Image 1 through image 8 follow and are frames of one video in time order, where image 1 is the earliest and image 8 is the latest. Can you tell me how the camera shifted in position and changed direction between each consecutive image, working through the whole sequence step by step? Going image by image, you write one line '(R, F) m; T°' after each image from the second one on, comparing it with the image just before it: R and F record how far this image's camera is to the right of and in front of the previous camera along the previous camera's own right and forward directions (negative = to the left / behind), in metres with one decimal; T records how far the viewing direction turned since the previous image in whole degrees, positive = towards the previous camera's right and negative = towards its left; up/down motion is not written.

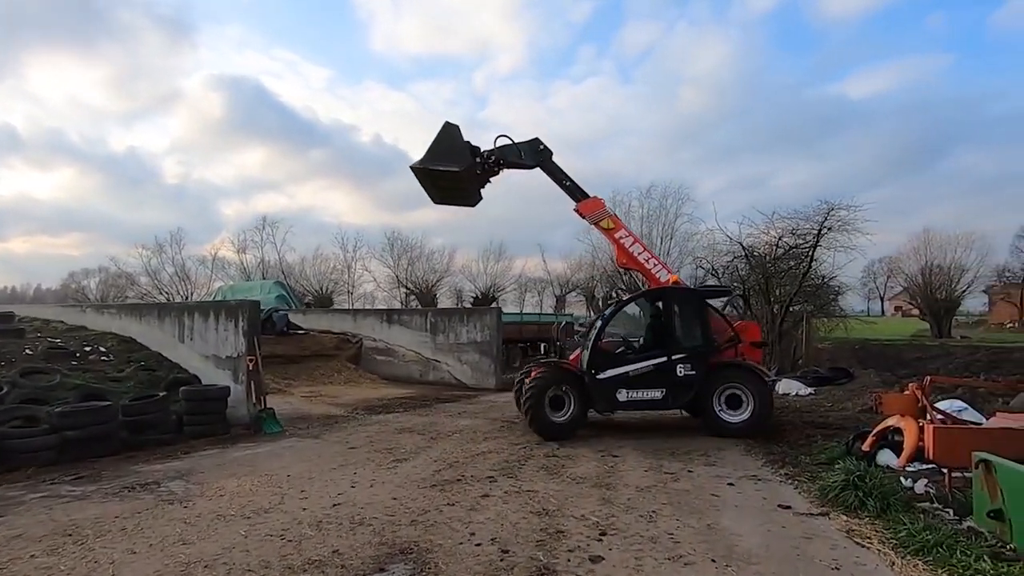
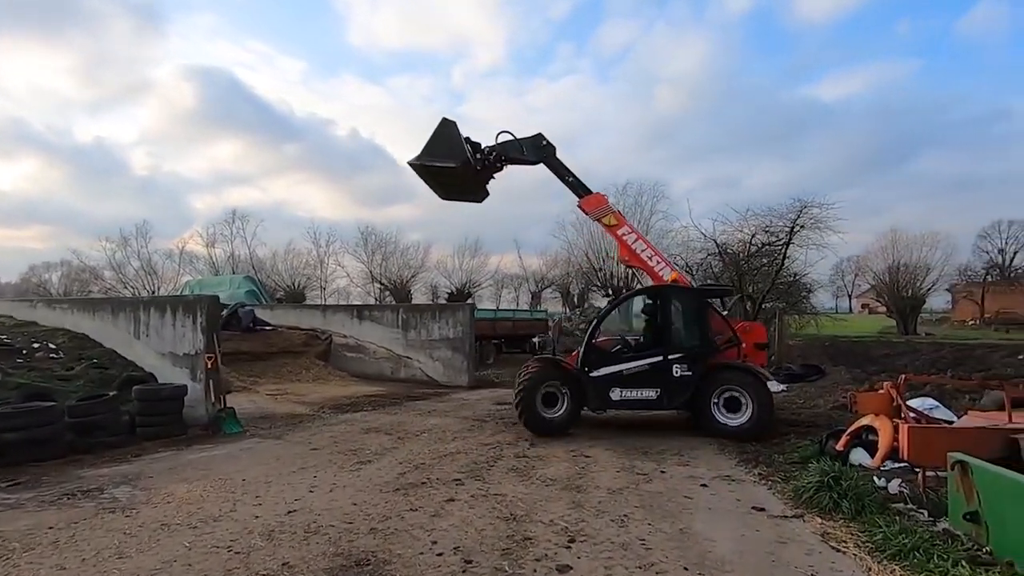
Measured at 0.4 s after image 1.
(+0.1, +0.2) m; +2°
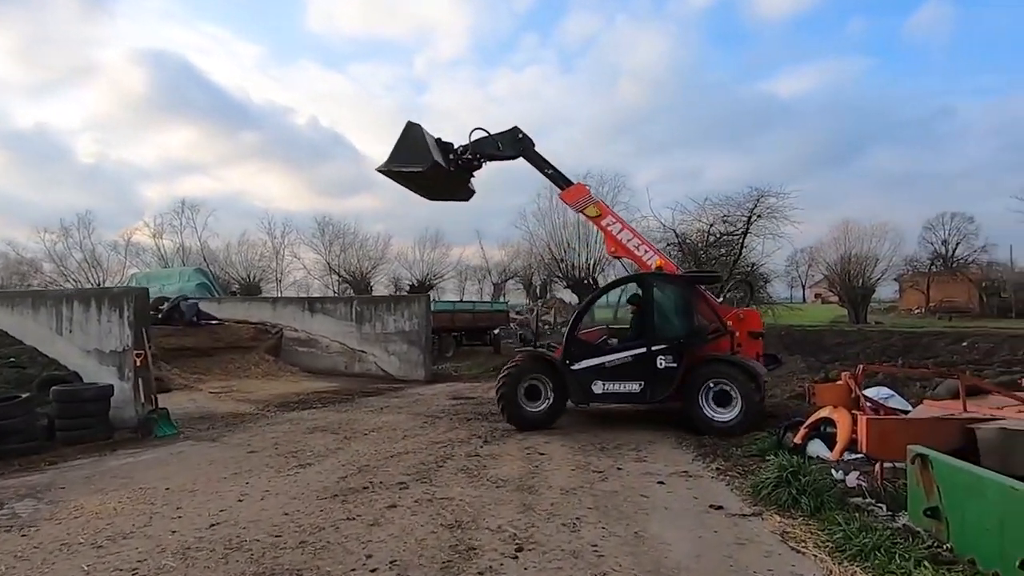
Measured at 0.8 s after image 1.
(+0.2, +0.3) m; +4°
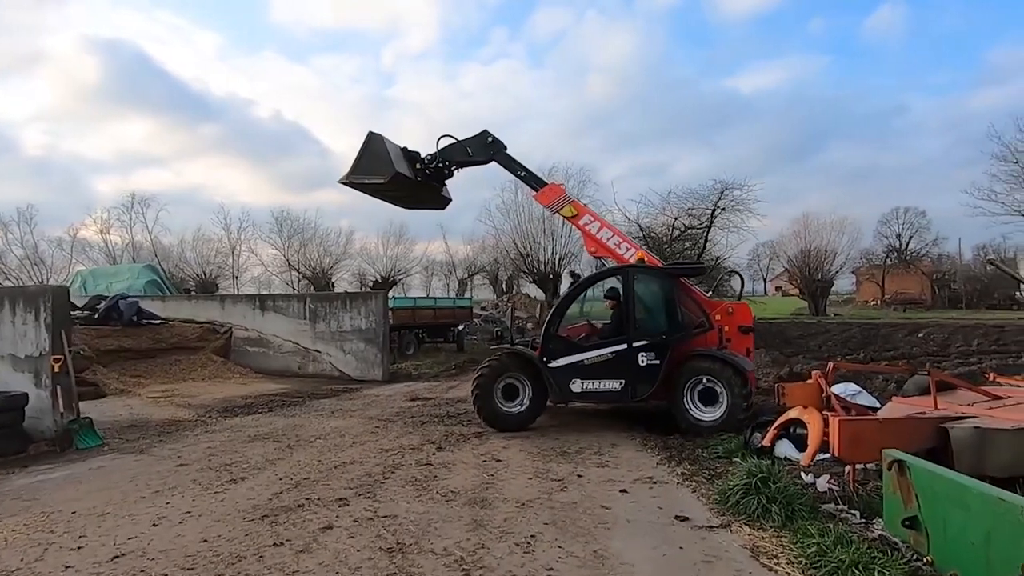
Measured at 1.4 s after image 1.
(+0.2, +0.4) m; +3°
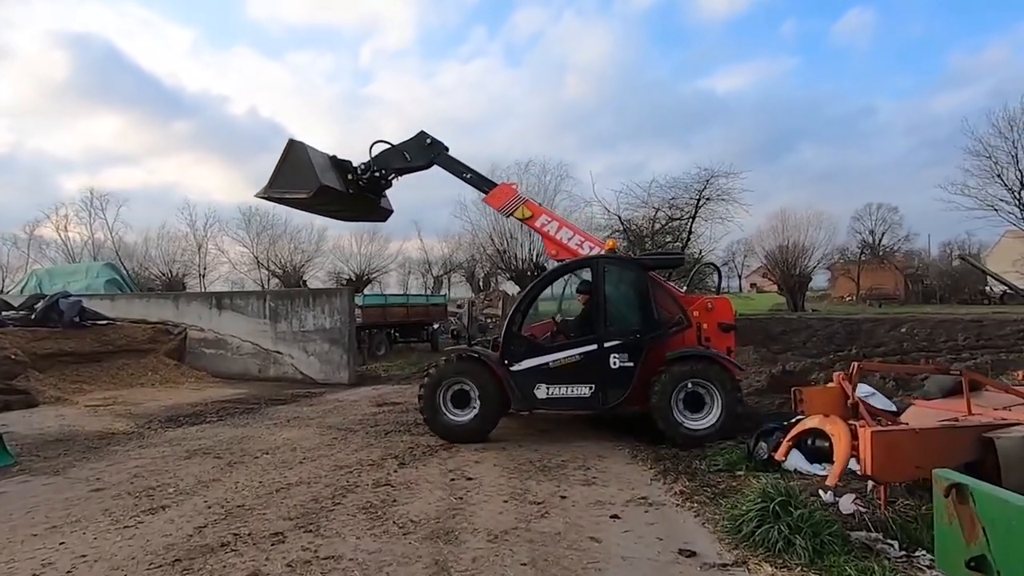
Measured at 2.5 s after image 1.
(+0.1, +0.8) m; +2°
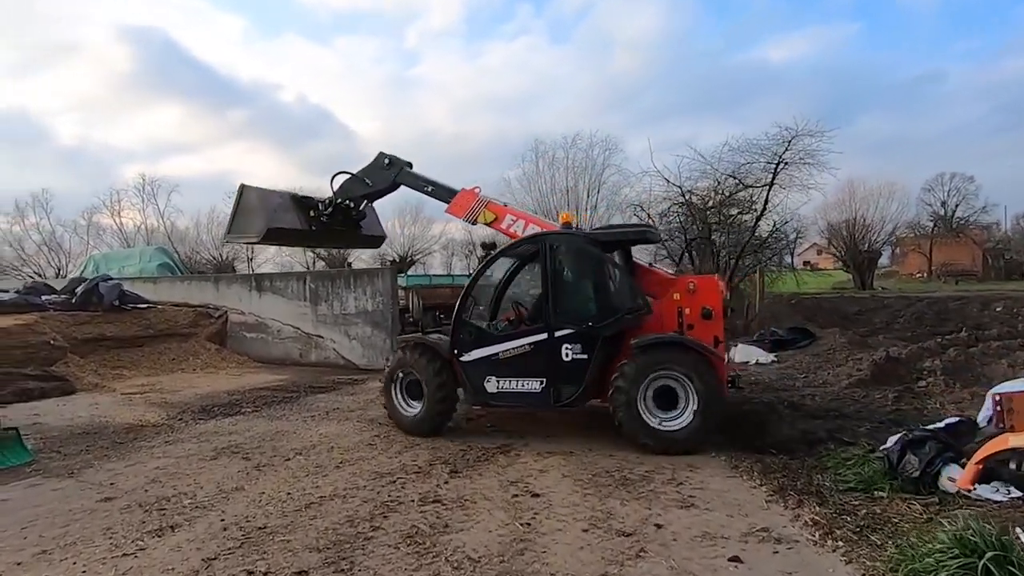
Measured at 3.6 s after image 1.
(-0.2, +1.0) m; -4°
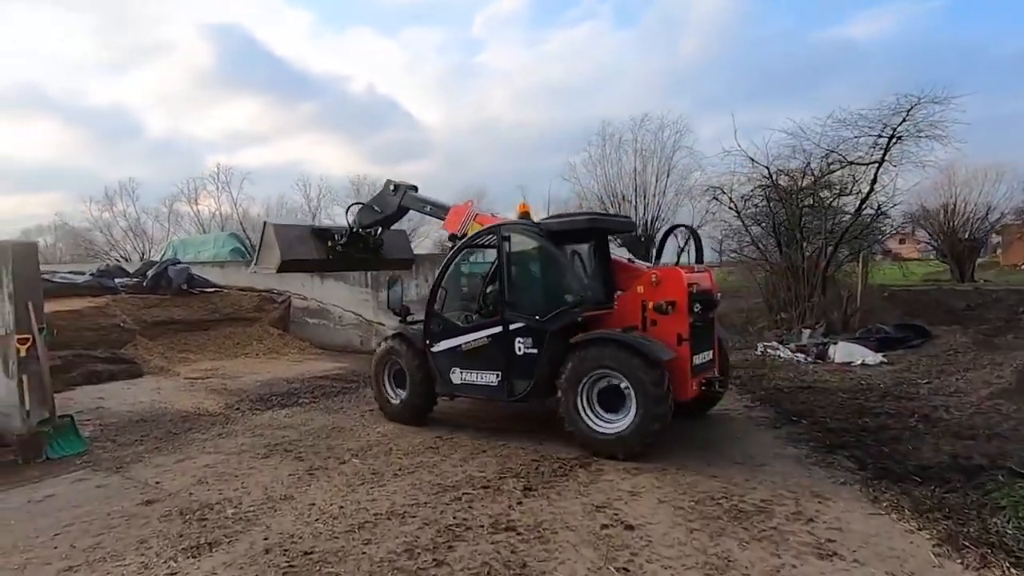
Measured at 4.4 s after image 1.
(-0.2, +0.7) m; -6°
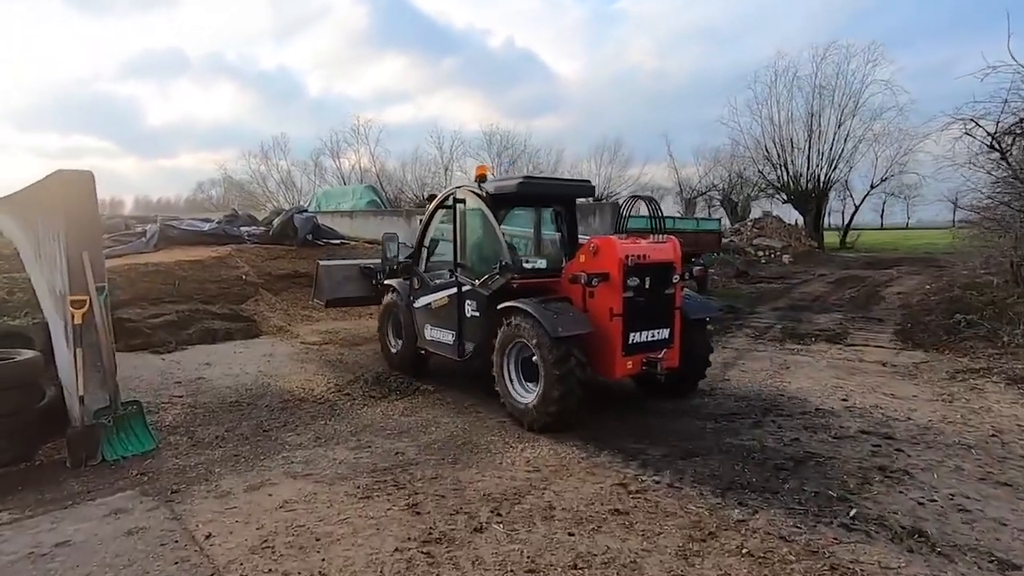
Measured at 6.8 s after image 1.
(-0.7, +2.1) m; -12°
